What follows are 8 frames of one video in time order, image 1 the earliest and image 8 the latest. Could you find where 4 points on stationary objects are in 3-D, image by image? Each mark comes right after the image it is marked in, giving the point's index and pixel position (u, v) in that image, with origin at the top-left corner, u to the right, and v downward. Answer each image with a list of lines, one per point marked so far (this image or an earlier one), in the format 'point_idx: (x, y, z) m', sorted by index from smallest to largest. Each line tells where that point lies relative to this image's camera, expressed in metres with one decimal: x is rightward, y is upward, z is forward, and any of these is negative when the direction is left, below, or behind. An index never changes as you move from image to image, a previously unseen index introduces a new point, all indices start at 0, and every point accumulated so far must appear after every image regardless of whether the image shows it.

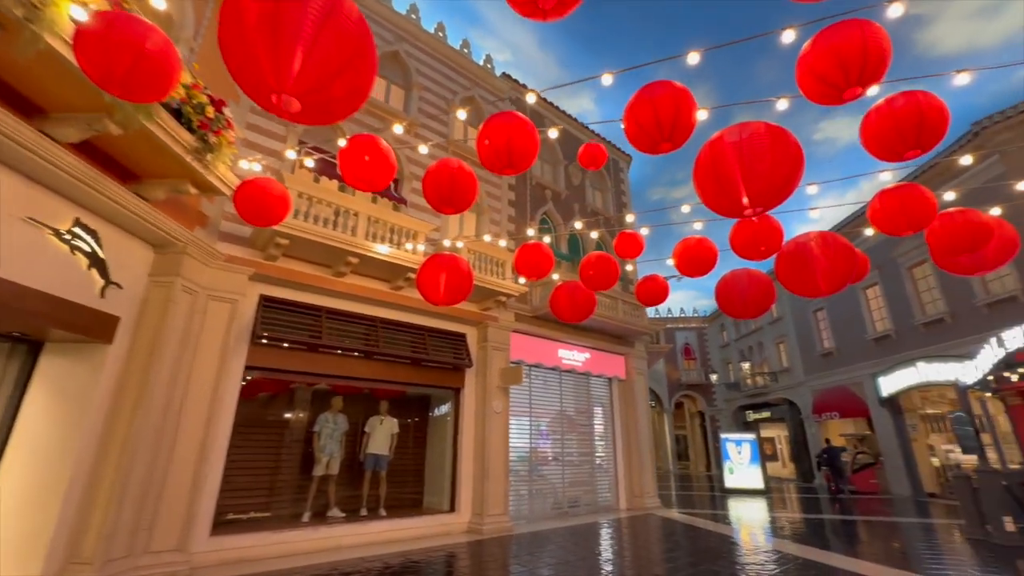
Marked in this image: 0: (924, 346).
0: (+12.0, -1.7, +13.0) m
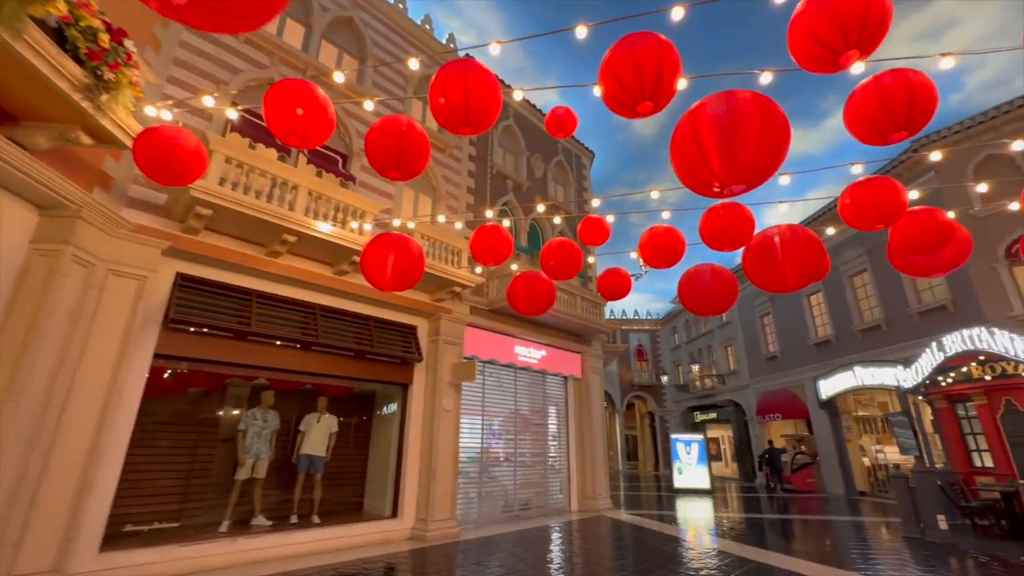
0: (+10.6, -1.9, +13.7) m
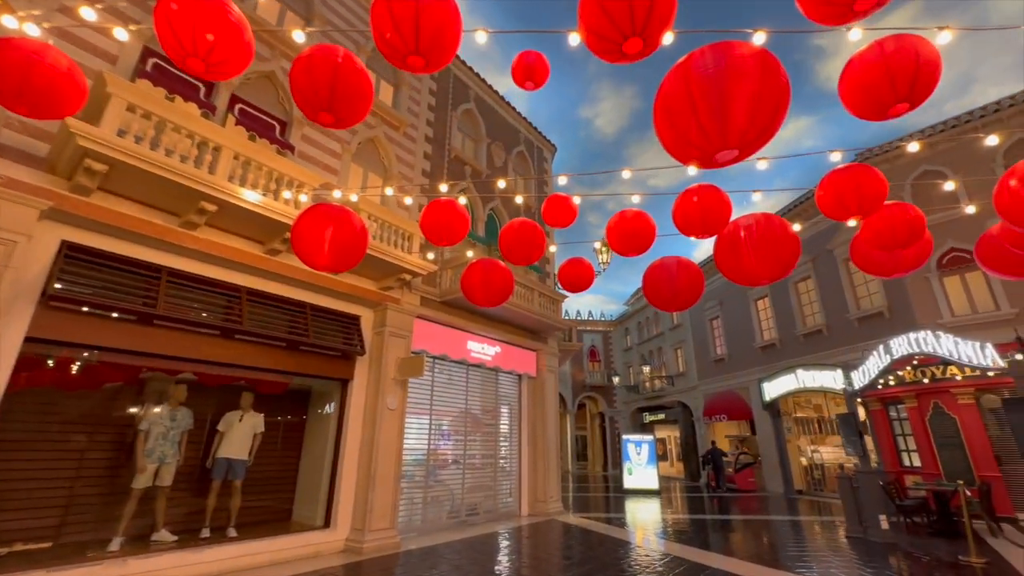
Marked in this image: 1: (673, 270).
0: (+9.2, -2.1, +14.2) m
1: (+1.9, +0.2, +5.3) m
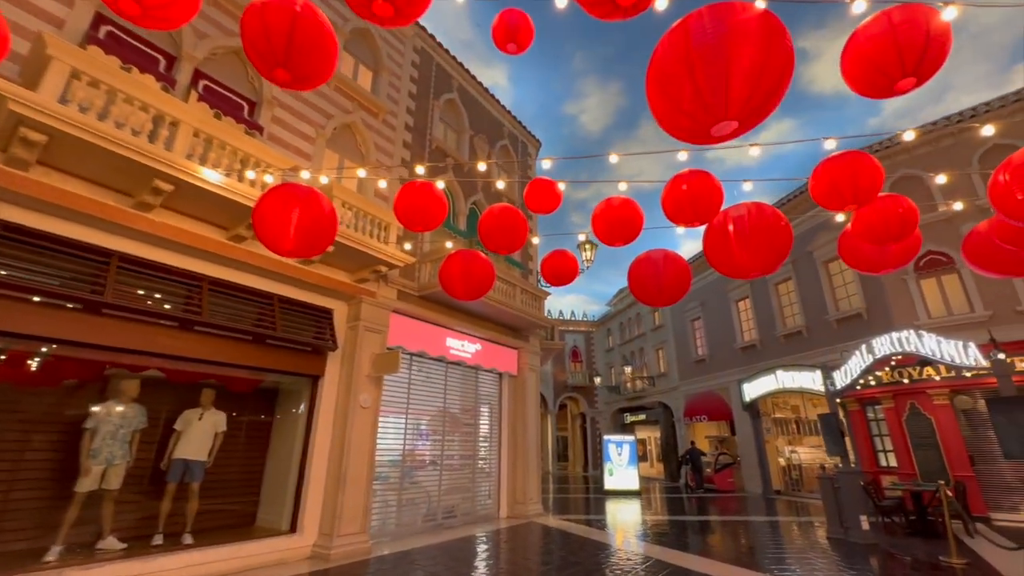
0: (+8.6, -2.1, +14.2) m
1: (+1.7, +0.3, +5.1) m
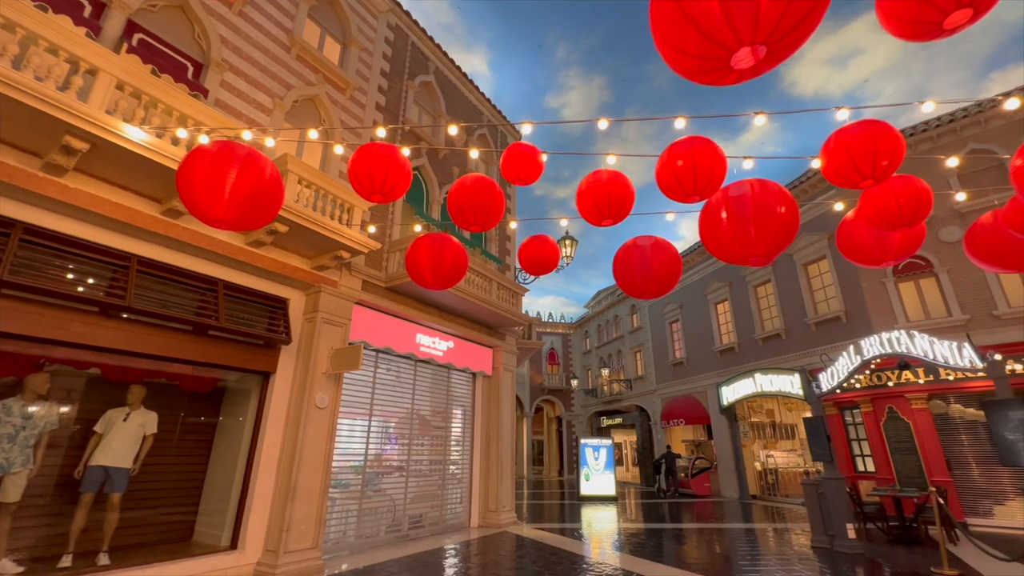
0: (+7.8, -2.2, +14.1) m
1: (+1.4, +0.4, +4.7) m
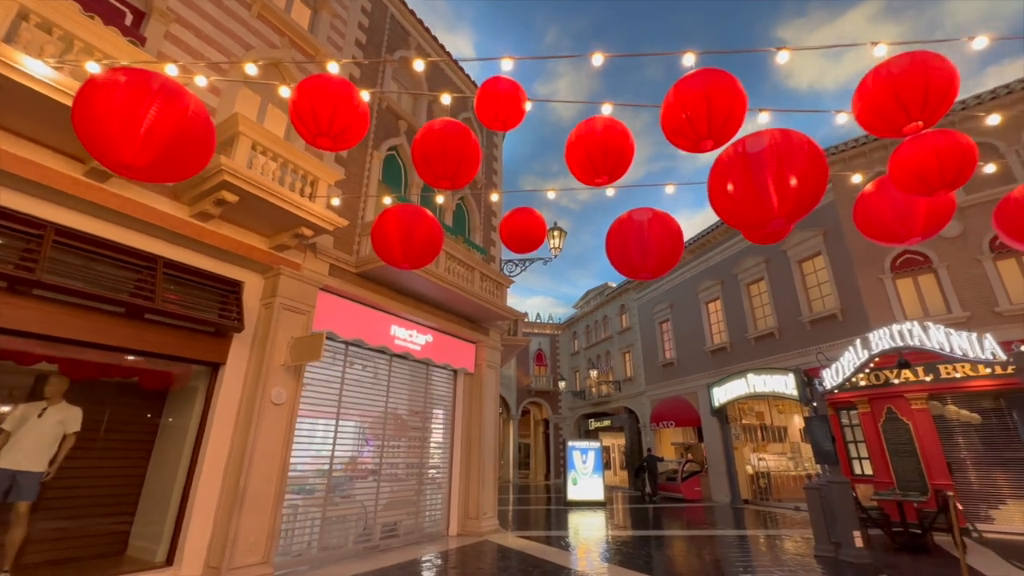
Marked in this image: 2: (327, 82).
0: (+7.4, -2.1, +13.7) m
1: (+1.2, +0.6, +4.1) m
2: (-1.2, +1.3, +2.9) m
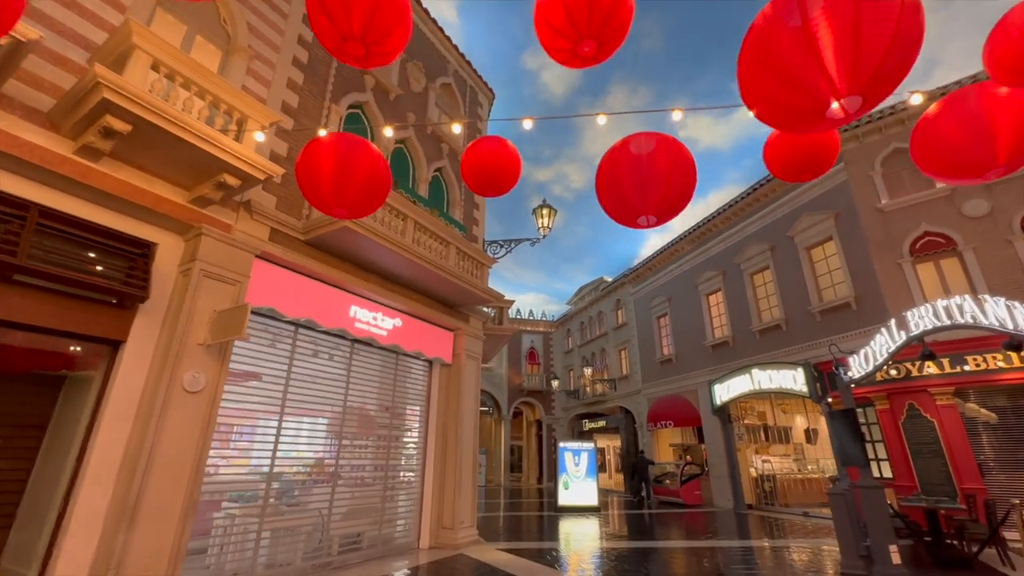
0: (+7.0, -1.8, +12.8) m
1: (+0.9, +0.9, +3.2) m
2: (-1.4, +1.7, +1.9) m
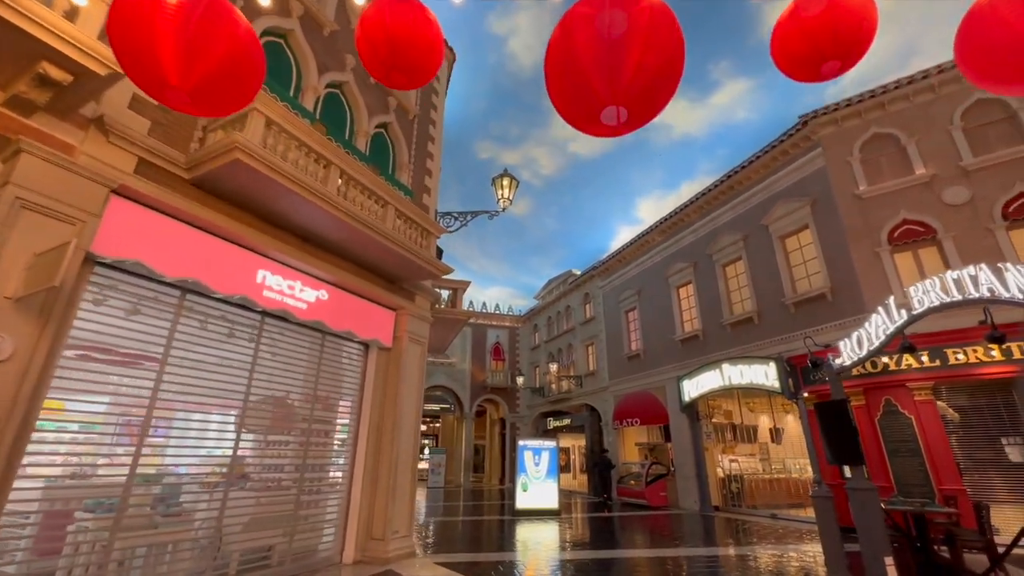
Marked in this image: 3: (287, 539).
0: (+5.9, -1.6, +12.2) m
1: (+0.5, +1.3, +2.2) m
2: (-1.7, +2.1, +0.8) m
3: (-2.9, -3.2, +5.7) m
